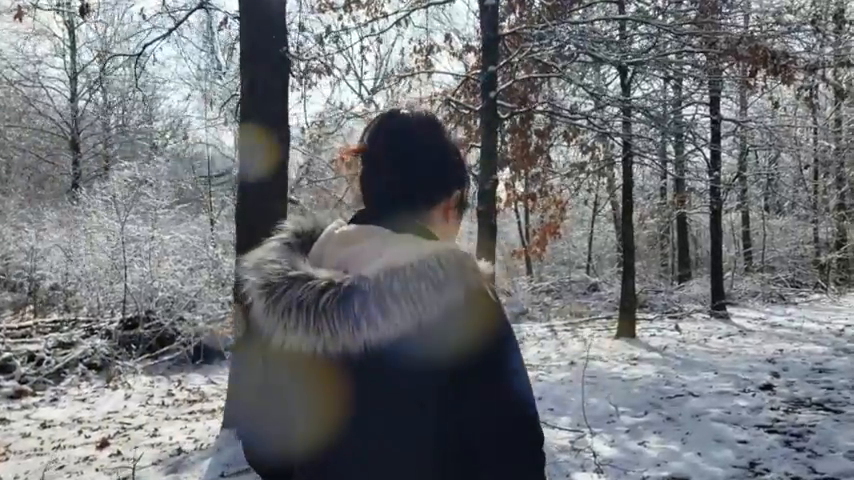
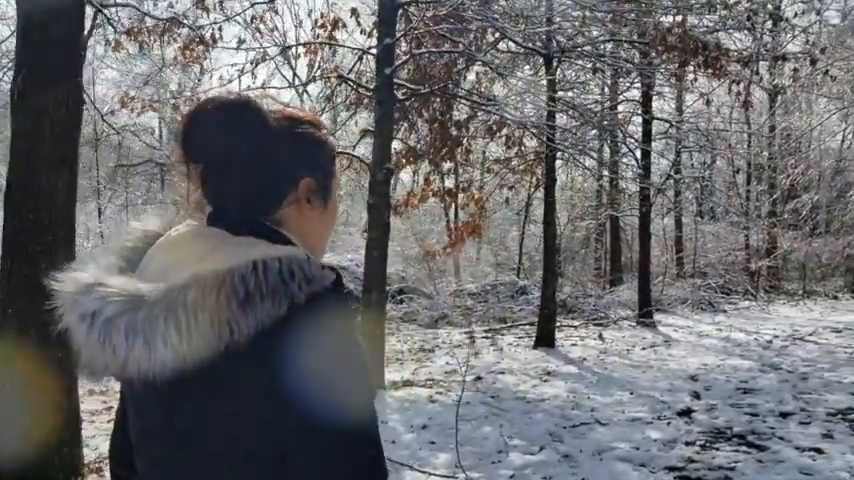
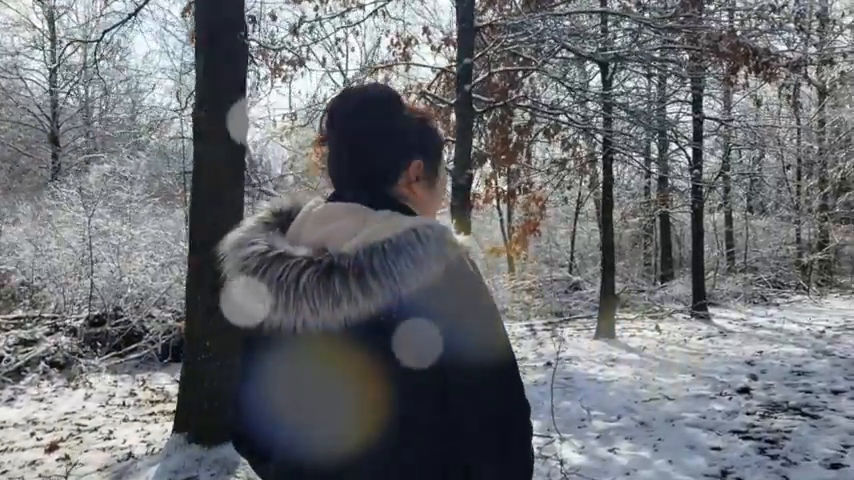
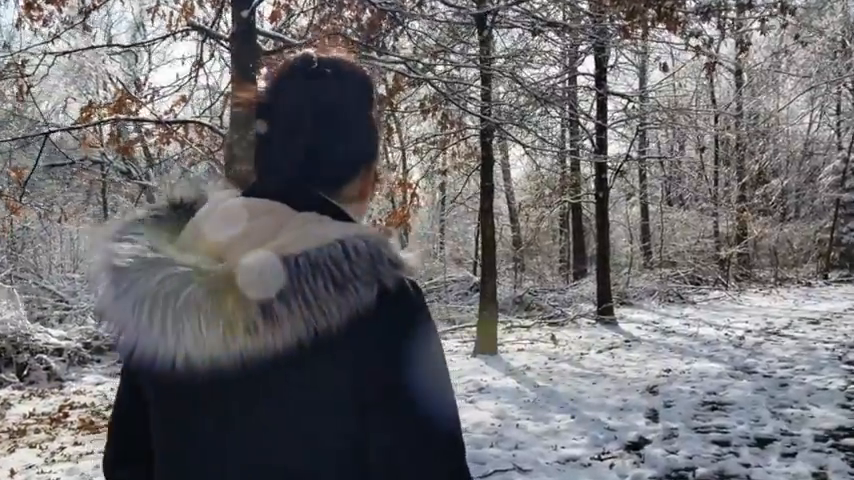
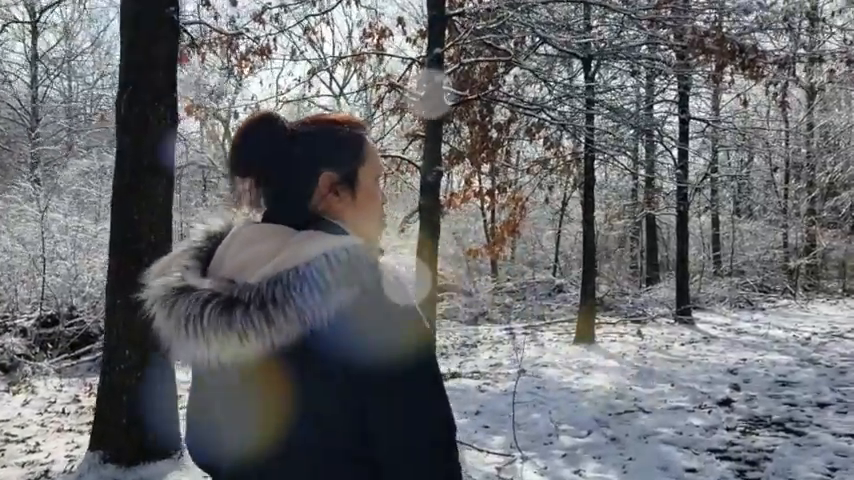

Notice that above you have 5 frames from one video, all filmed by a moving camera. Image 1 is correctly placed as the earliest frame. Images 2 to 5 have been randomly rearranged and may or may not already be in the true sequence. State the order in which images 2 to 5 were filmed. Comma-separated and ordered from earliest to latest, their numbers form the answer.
3, 5, 2, 4
